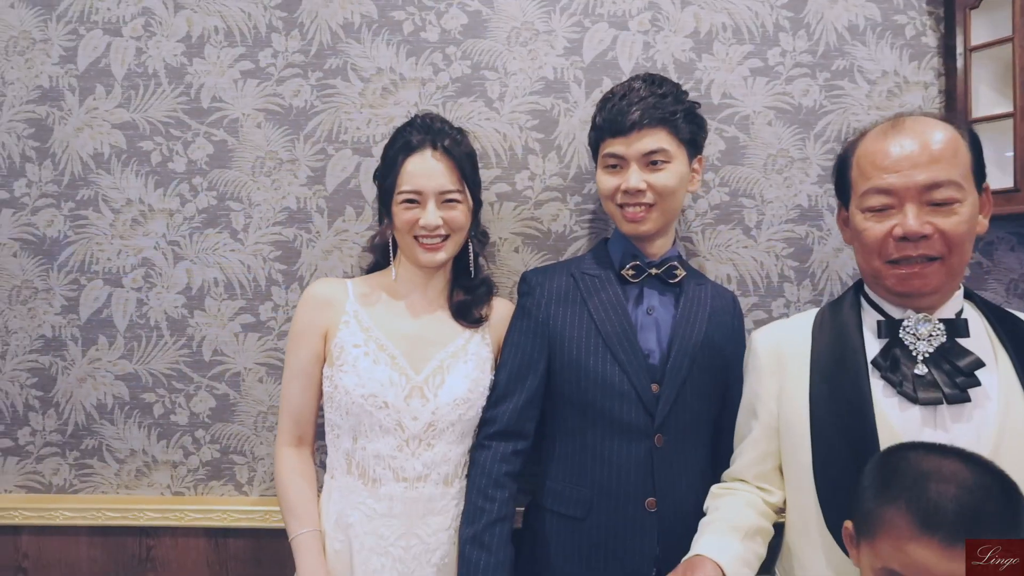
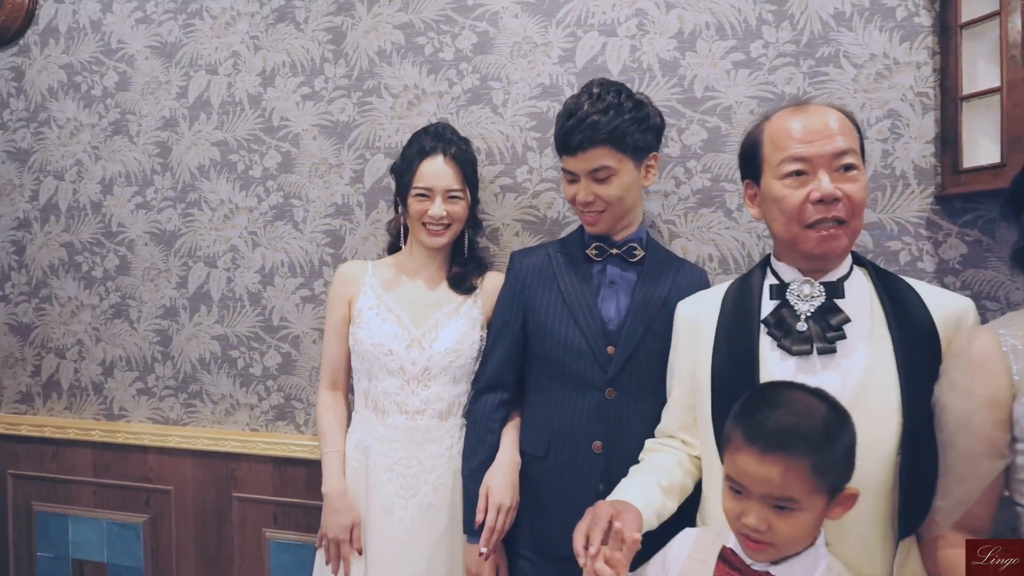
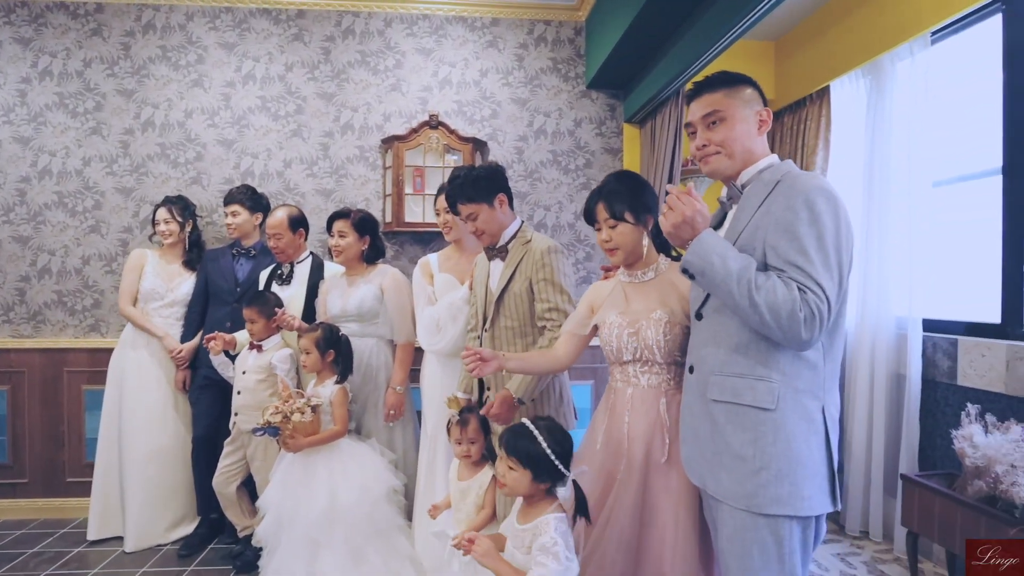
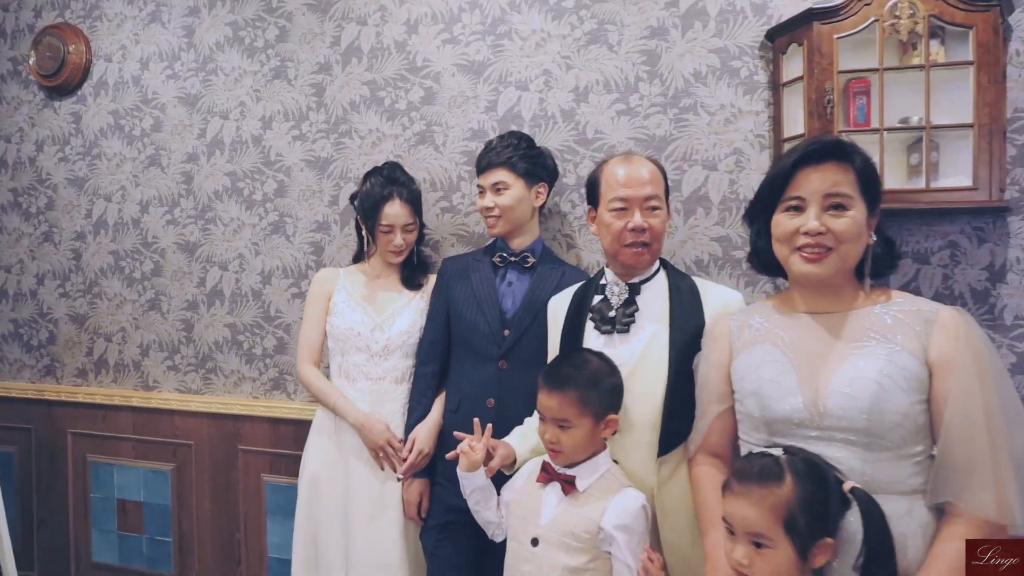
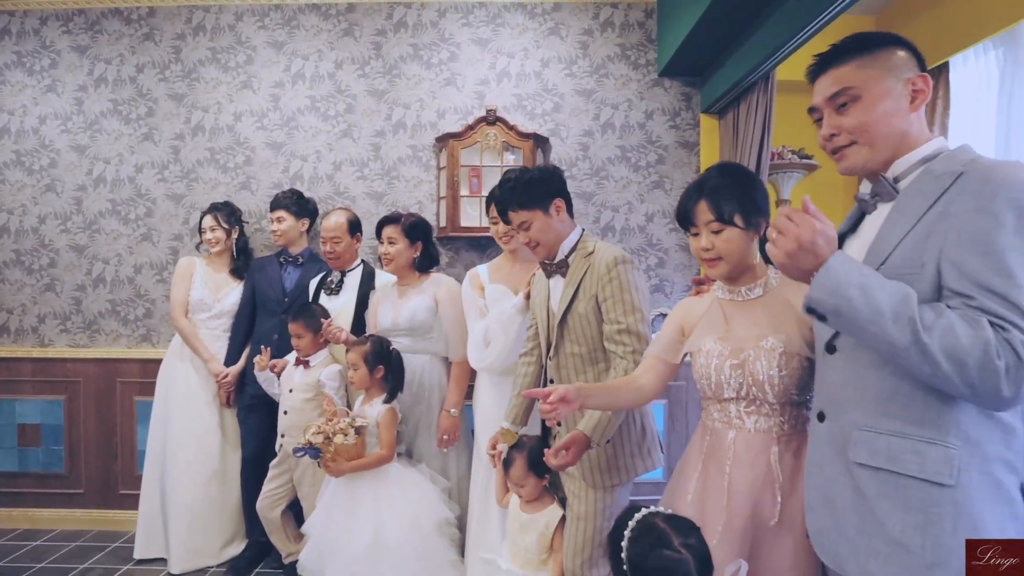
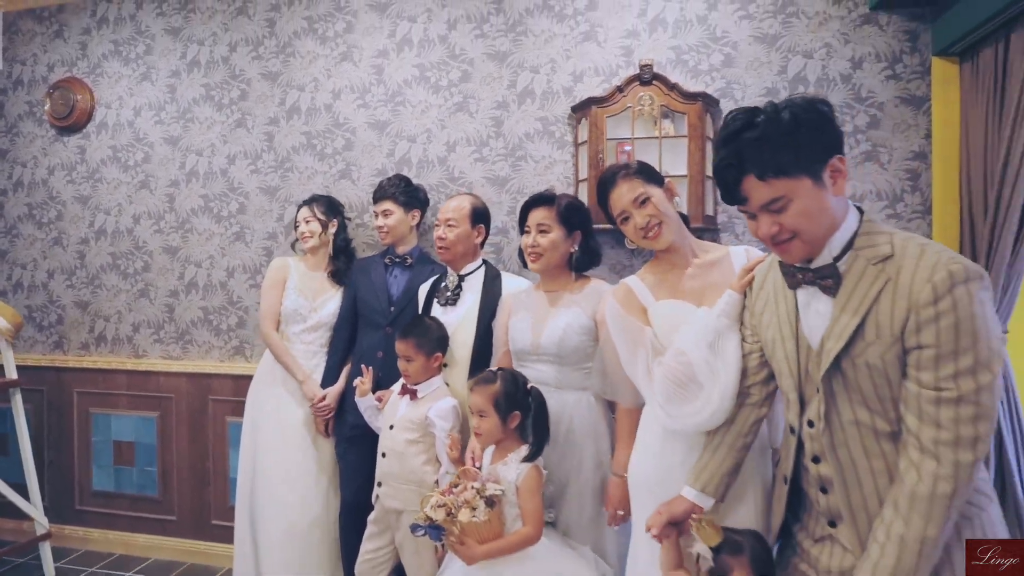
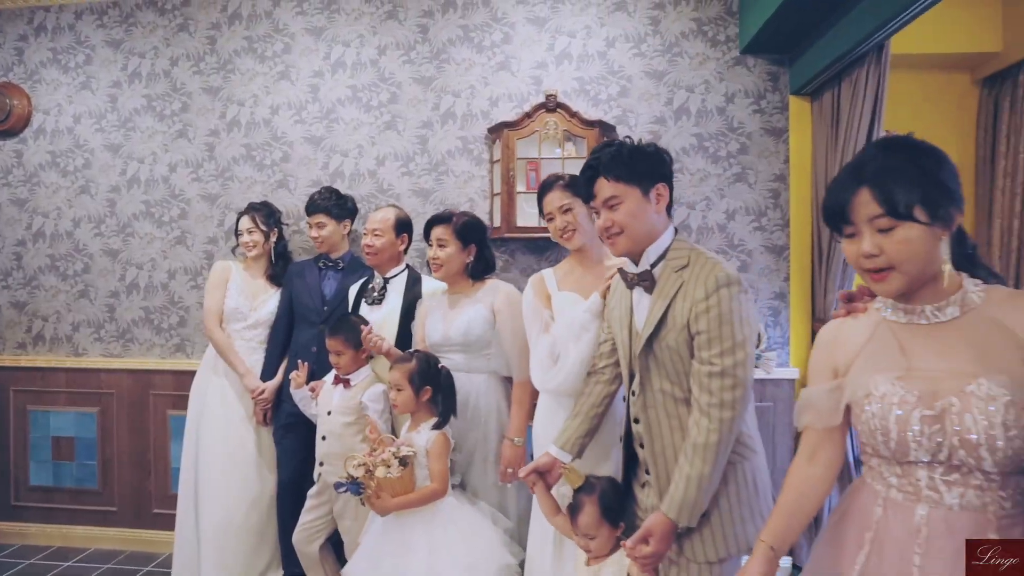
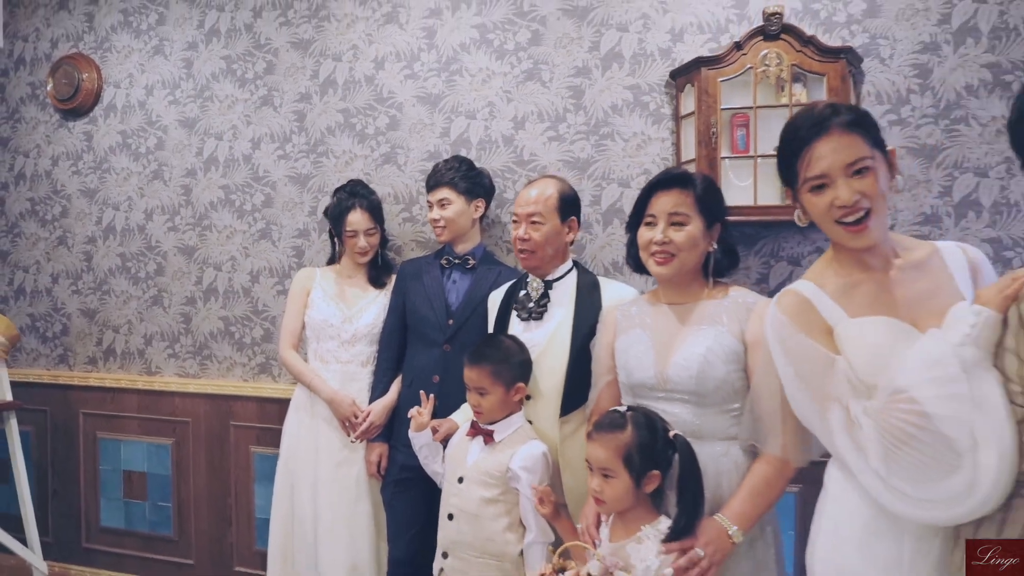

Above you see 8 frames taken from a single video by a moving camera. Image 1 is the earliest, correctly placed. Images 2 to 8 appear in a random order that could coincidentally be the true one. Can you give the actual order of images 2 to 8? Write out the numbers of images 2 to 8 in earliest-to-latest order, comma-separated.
2, 4, 8, 6, 7, 5, 3
